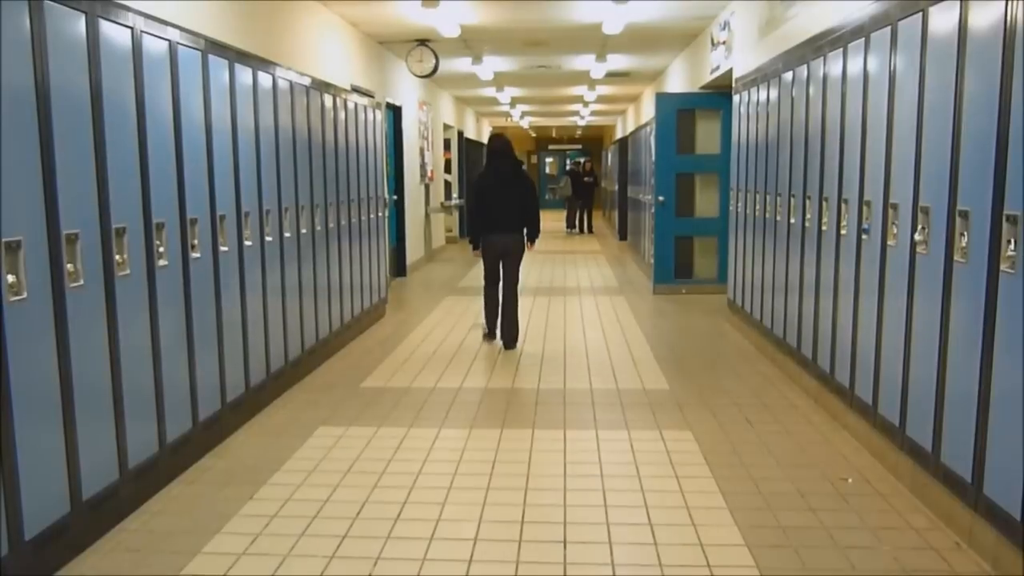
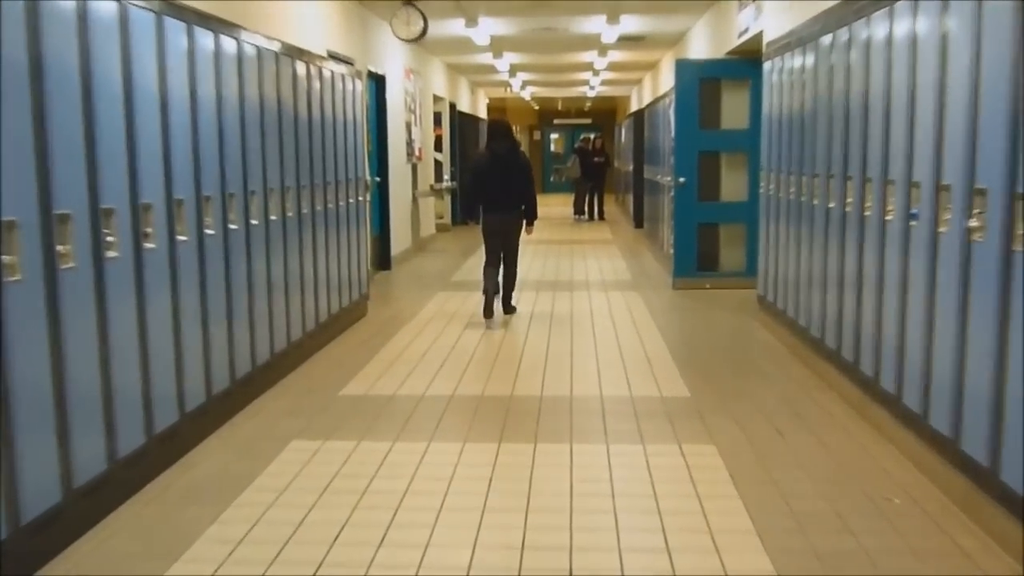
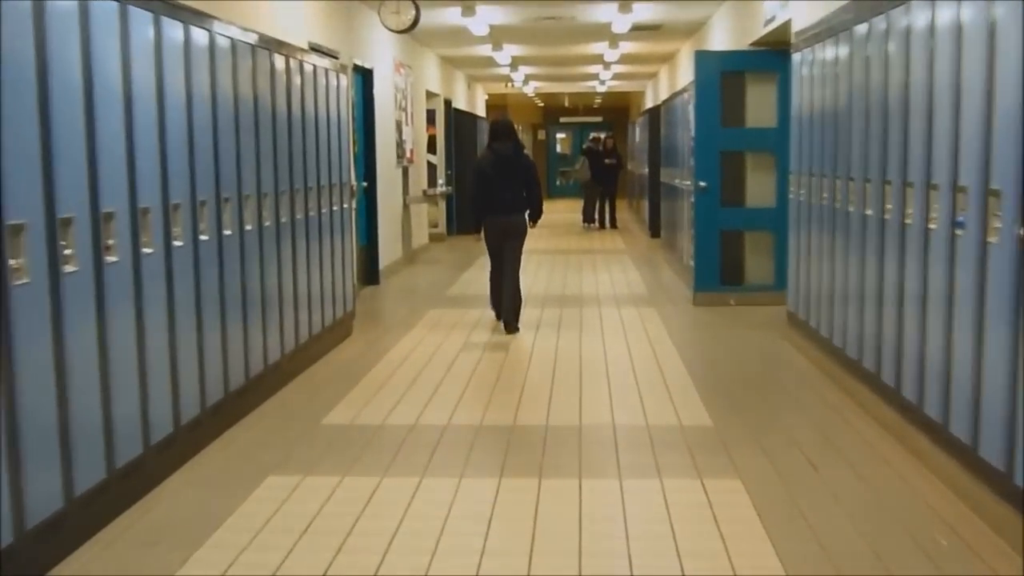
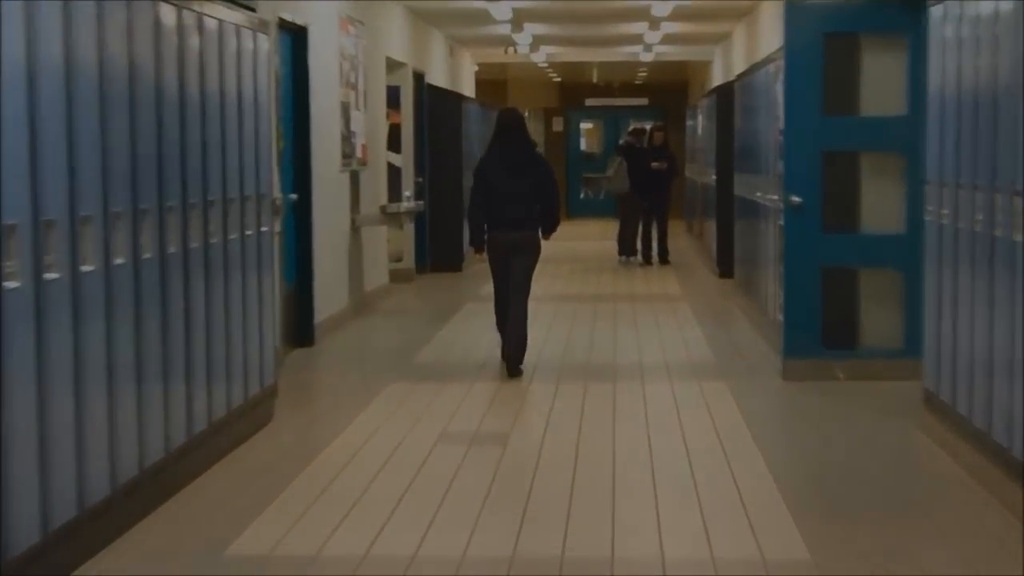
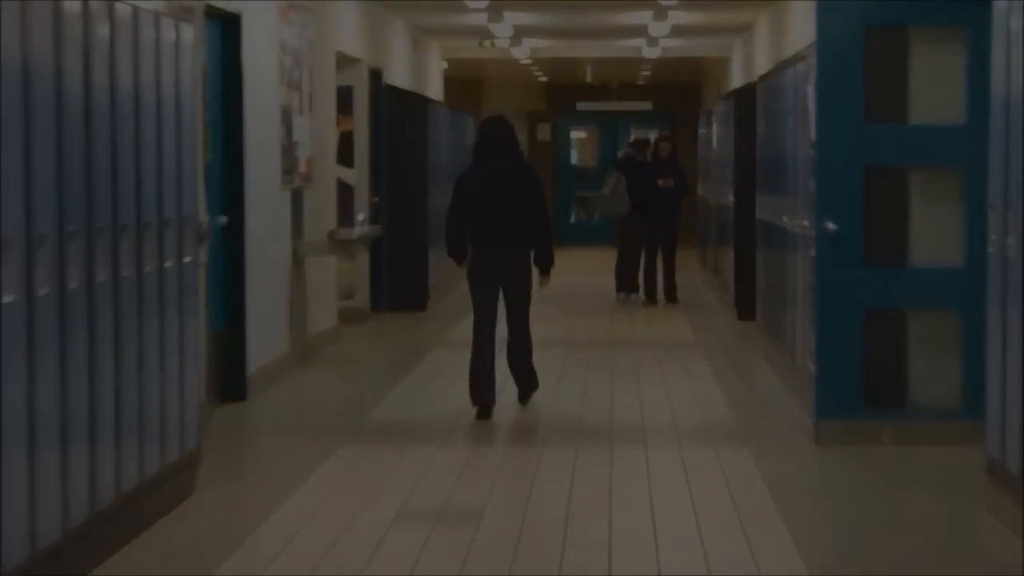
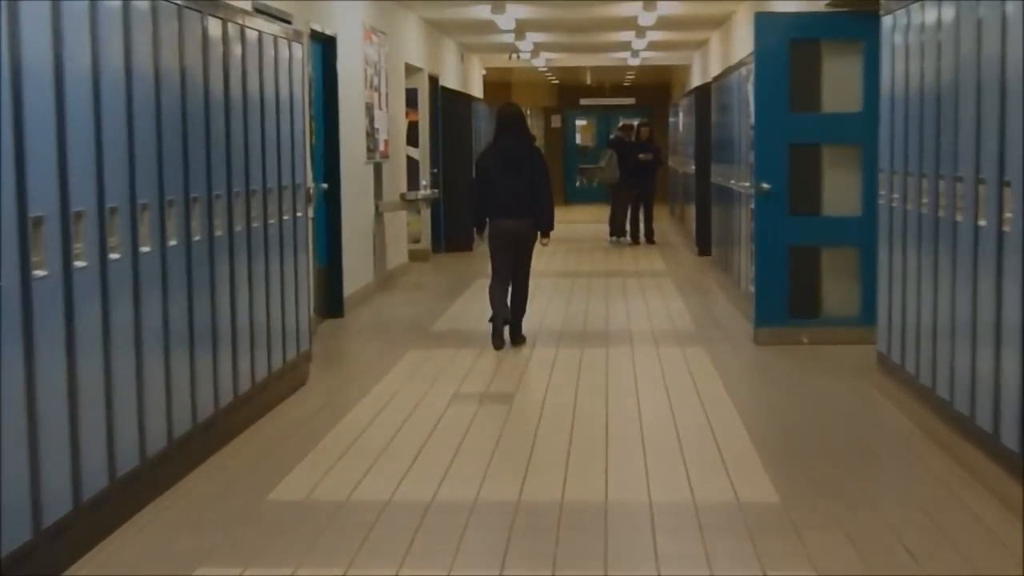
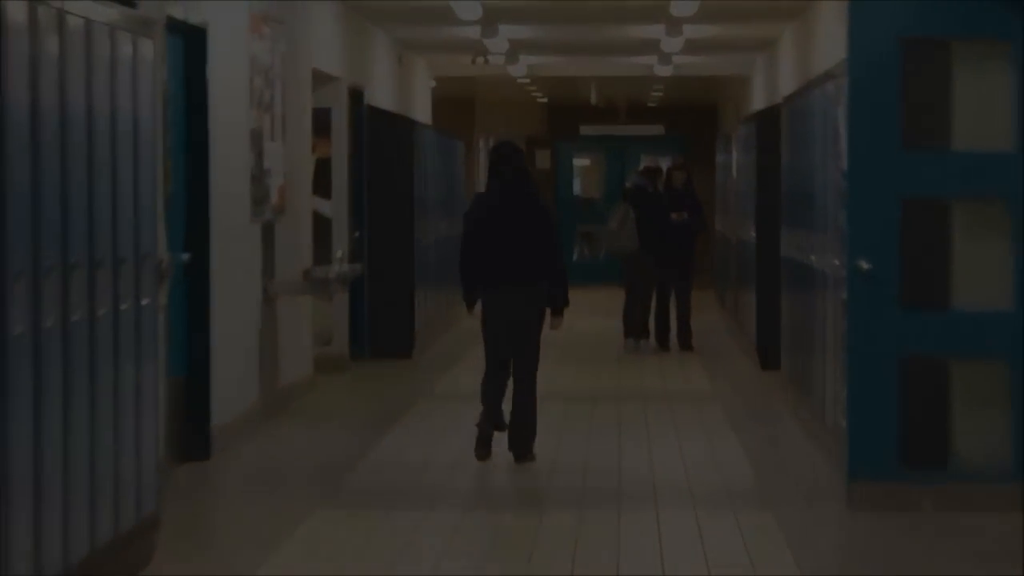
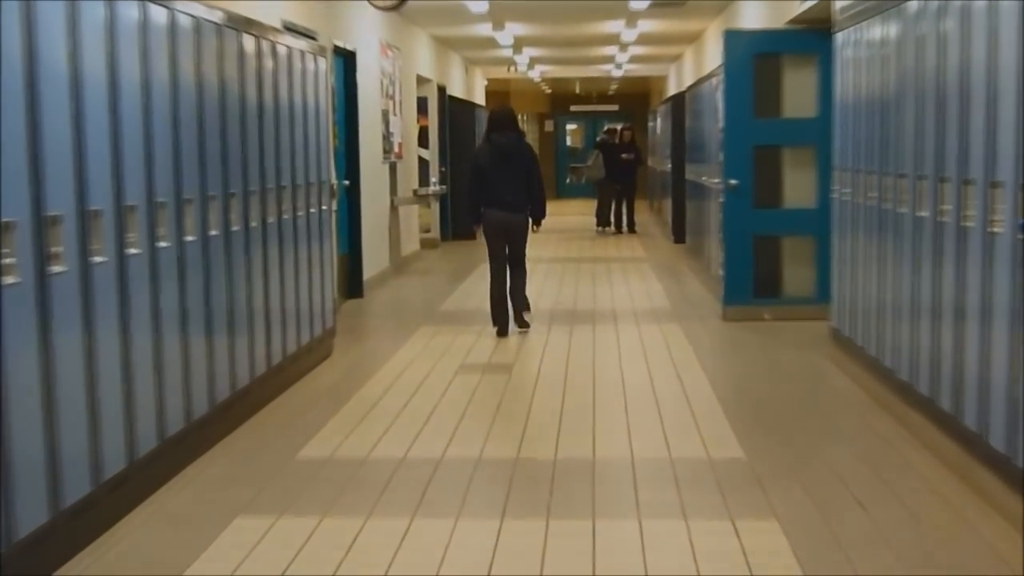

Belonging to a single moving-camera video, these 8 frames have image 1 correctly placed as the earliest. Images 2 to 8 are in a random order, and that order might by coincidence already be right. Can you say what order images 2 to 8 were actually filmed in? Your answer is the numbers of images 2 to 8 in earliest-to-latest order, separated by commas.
2, 3, 8, 6, 4, 5, 7
